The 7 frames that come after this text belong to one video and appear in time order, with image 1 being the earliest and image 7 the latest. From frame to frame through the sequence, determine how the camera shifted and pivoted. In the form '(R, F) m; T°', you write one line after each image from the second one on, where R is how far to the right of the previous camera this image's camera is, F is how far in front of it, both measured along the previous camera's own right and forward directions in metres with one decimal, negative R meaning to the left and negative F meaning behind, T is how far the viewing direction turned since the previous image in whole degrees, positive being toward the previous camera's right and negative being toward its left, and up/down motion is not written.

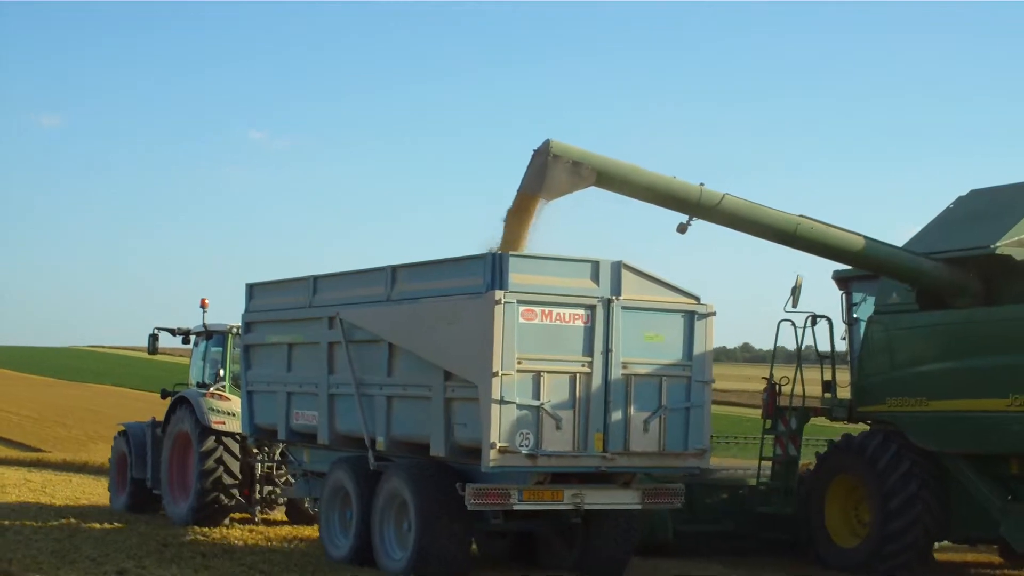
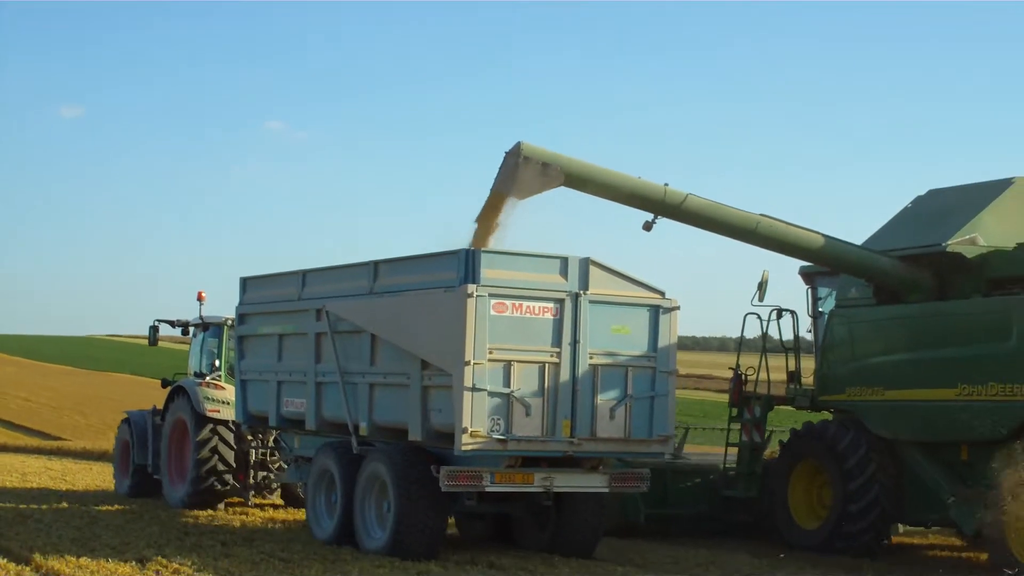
(+0.8, -1.1) m; -1°
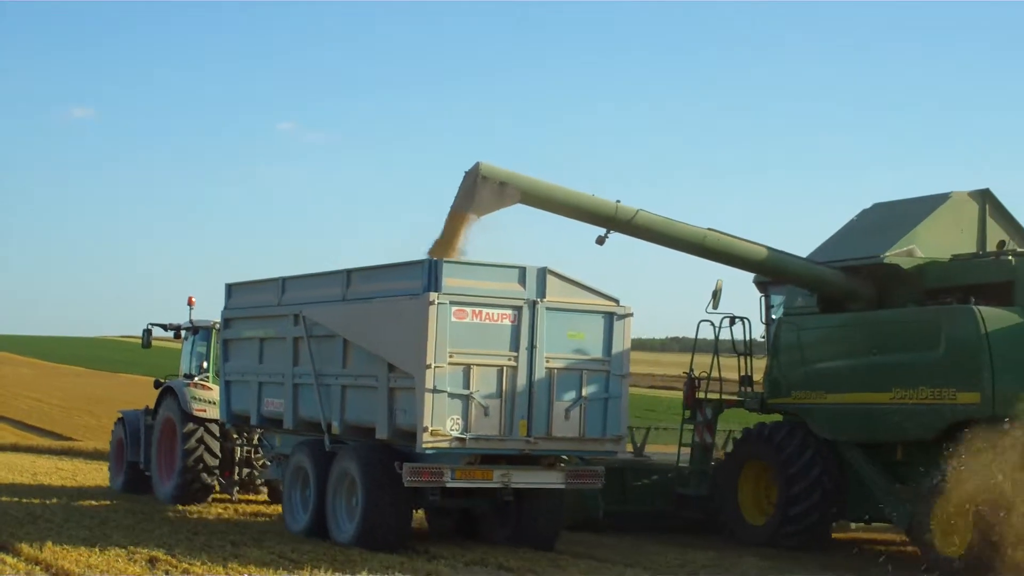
(+1.0, -1.3) m; -1°
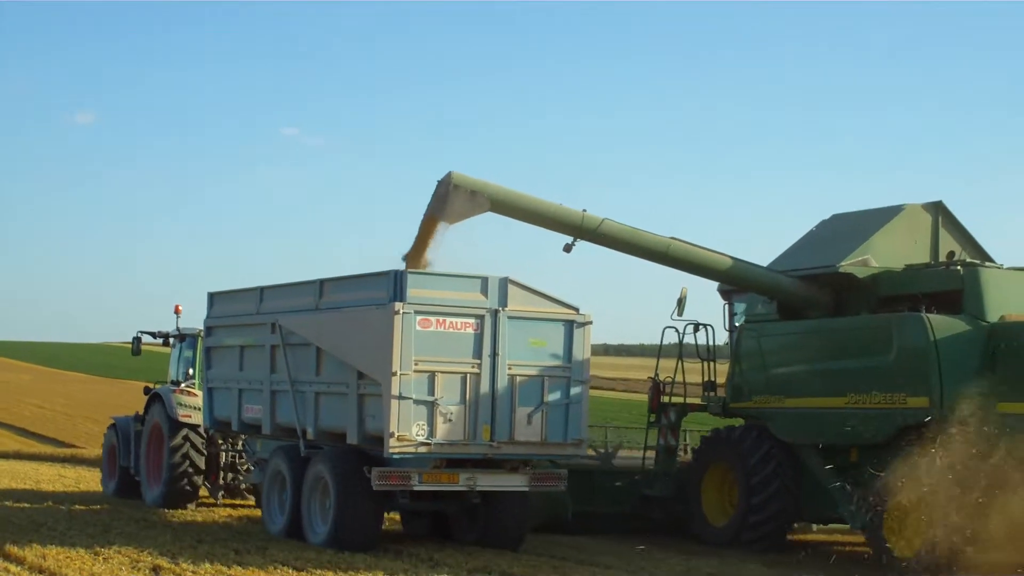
(+0.9, -0.8) m; 0°
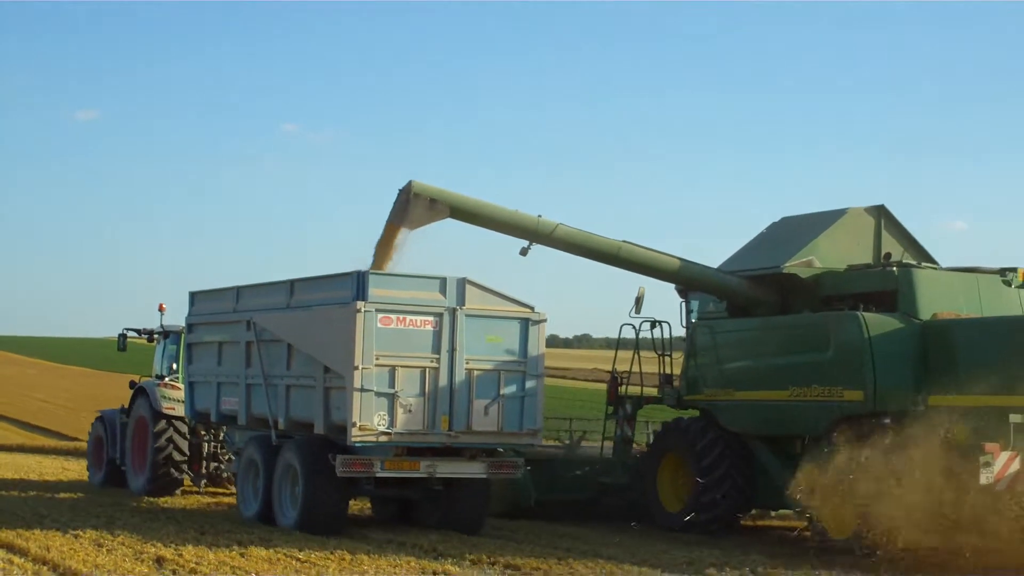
(+1.0, -1.3) m; 0°
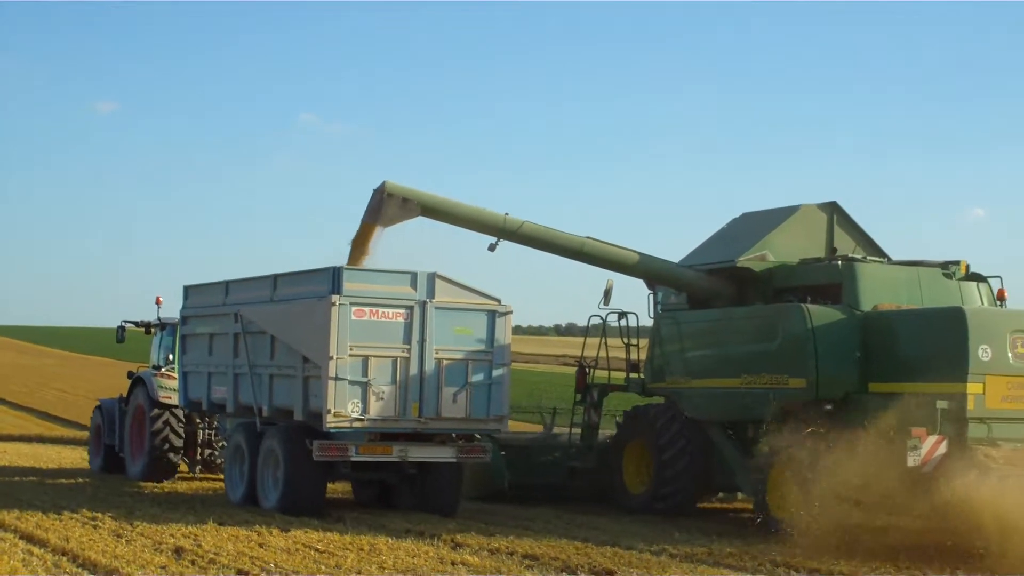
(+1.2, -1.6) m; -1°
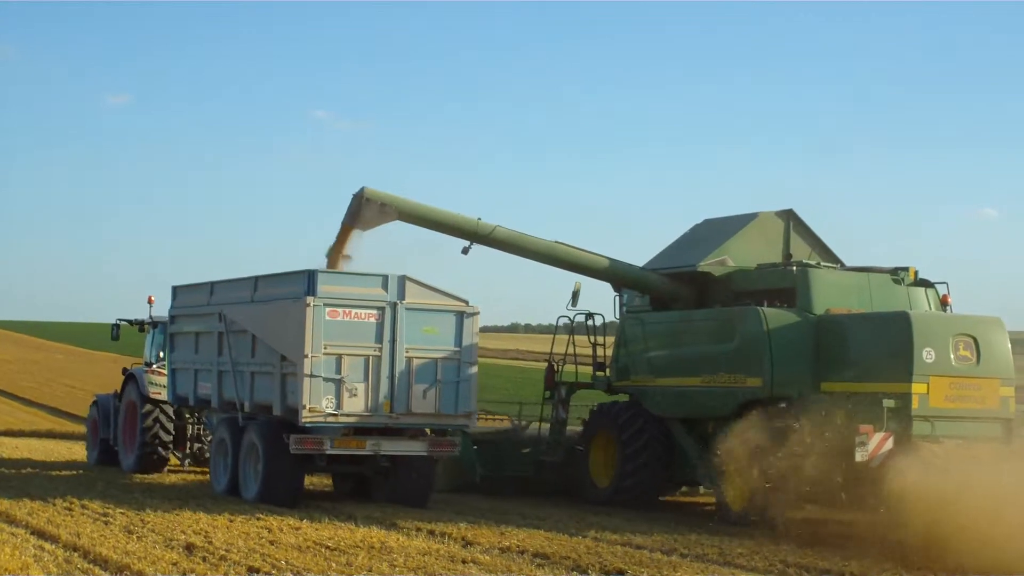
(+0.8, -1.3) m; 0°
